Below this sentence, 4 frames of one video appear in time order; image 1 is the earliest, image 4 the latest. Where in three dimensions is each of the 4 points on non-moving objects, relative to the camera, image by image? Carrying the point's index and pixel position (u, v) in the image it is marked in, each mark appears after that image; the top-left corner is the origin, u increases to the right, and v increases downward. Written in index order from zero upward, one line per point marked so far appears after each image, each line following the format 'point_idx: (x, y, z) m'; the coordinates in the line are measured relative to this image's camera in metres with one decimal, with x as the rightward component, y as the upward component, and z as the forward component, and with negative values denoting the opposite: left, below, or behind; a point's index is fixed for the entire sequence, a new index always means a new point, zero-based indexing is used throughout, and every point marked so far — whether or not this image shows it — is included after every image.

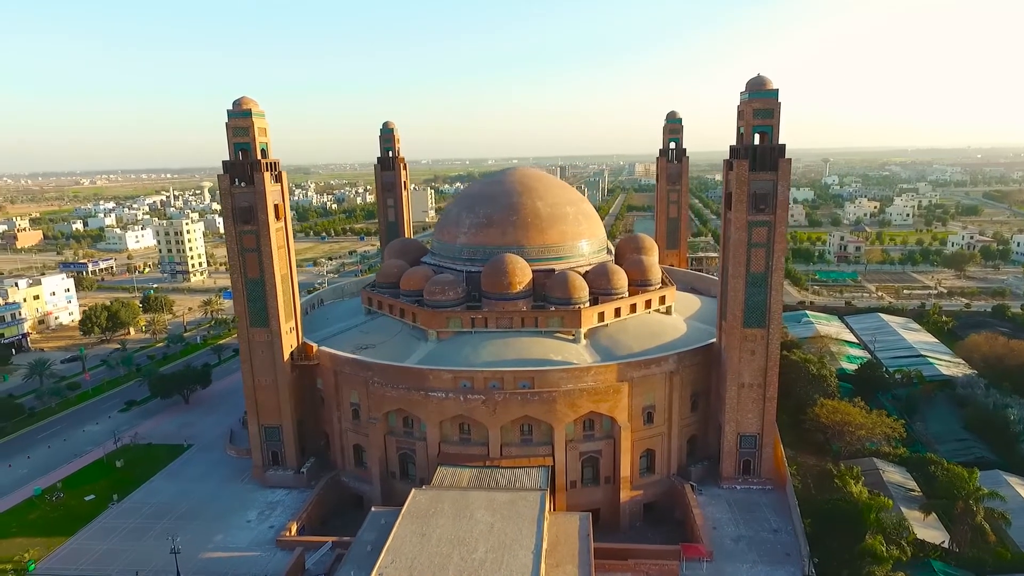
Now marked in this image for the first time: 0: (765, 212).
0: (+7.8, +2.3, +19.5) m
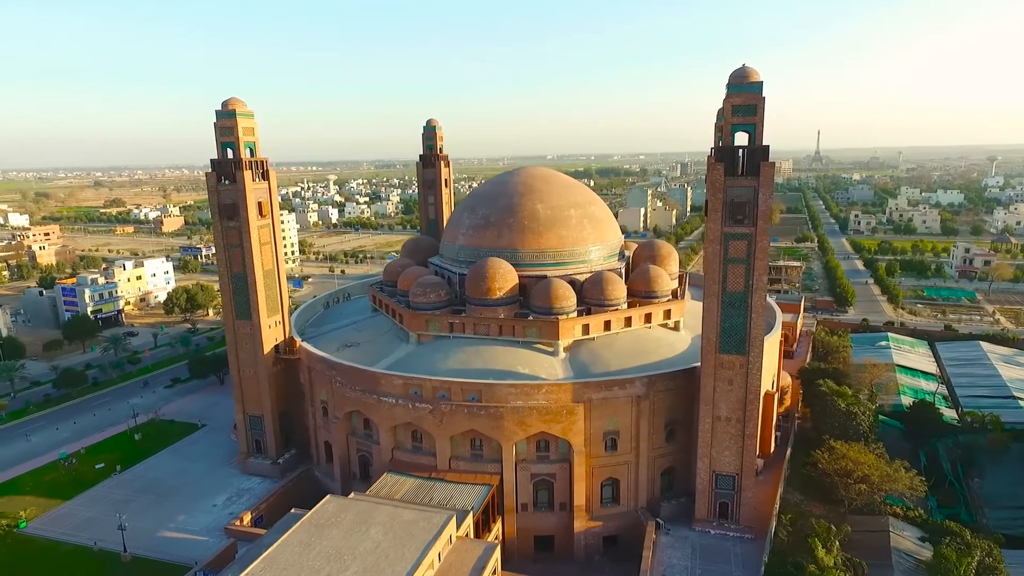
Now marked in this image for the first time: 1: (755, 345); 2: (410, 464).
0: (+6.2, +1.7, +17.0) m
1: (+6.7, -1.6, +17.4) m
2: (-3.2, -5.5, +19.8) m
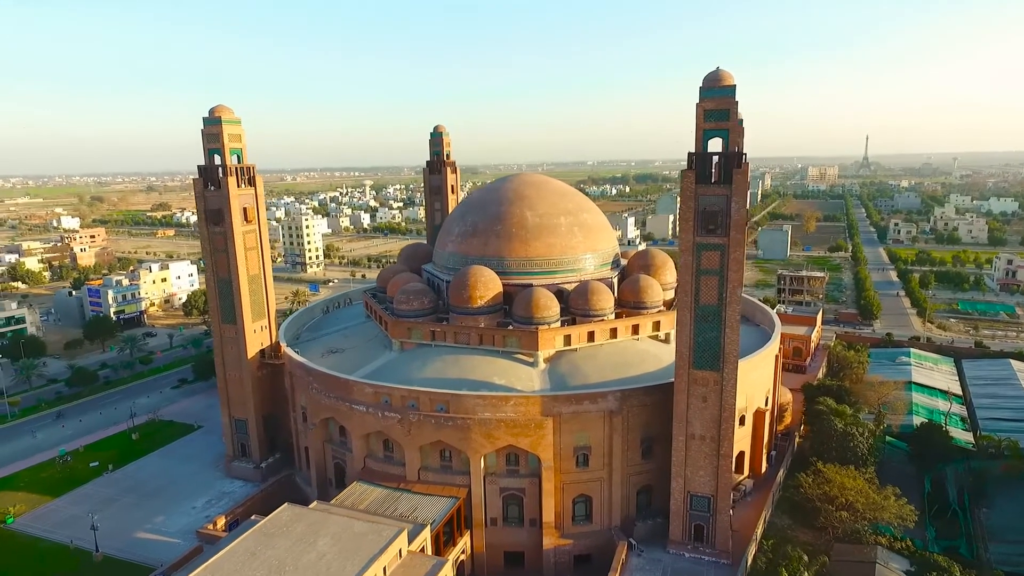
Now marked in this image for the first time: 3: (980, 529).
0: (+5.3, +1.4, +16.2) m
1: (+5.7, -1.9, +16.6) m
2: (-4.1, -5.8, +19.6) m
3: (+14.1, -7.2, +19.1) m
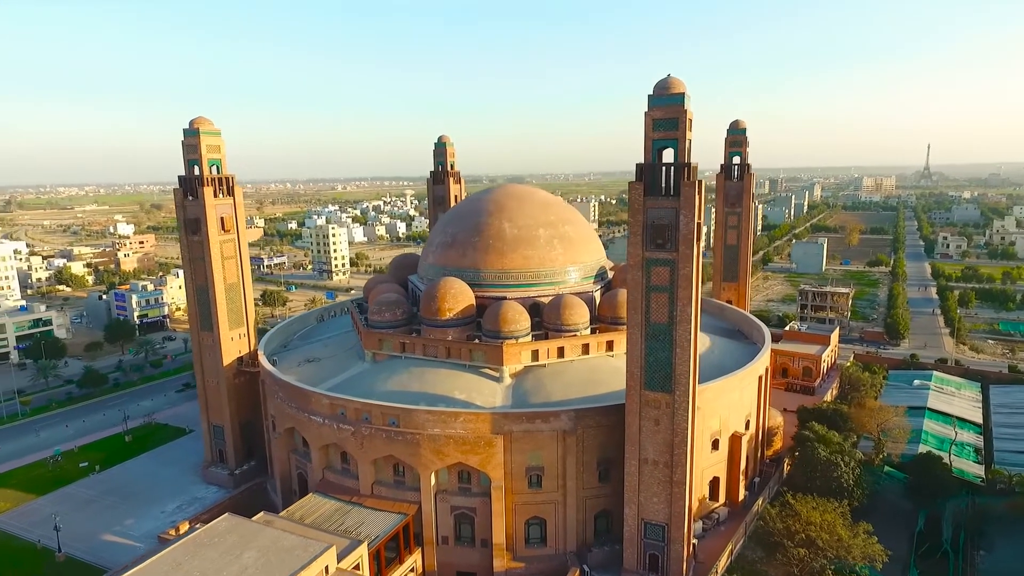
0: (+3.8, +1.0, +15.4) m
1: (+4.2, -2.3, +15.7) m
2: (-5.4, -6.1, +19.4) m
3: (+12.7, -7.8, +17.5) m
